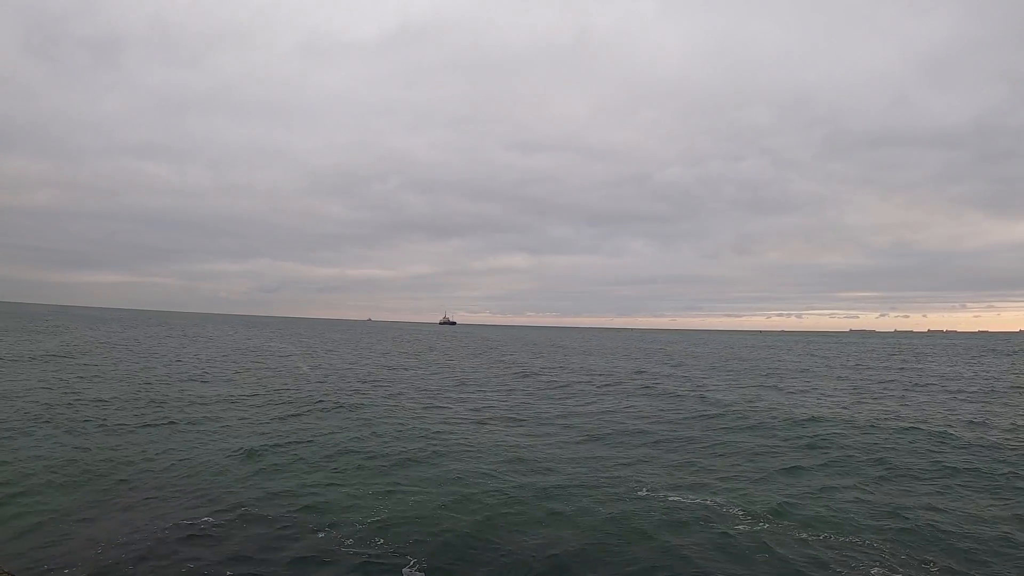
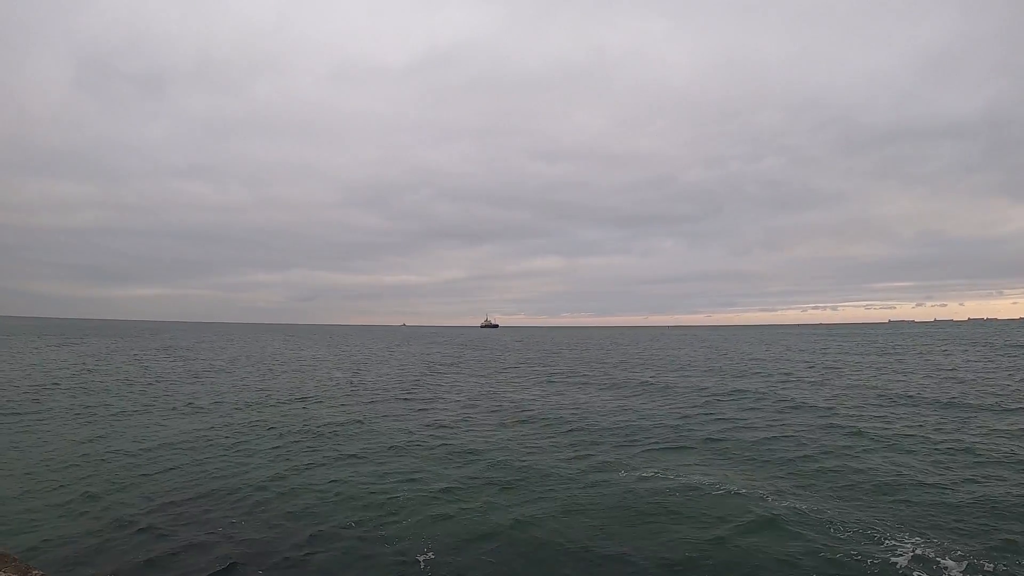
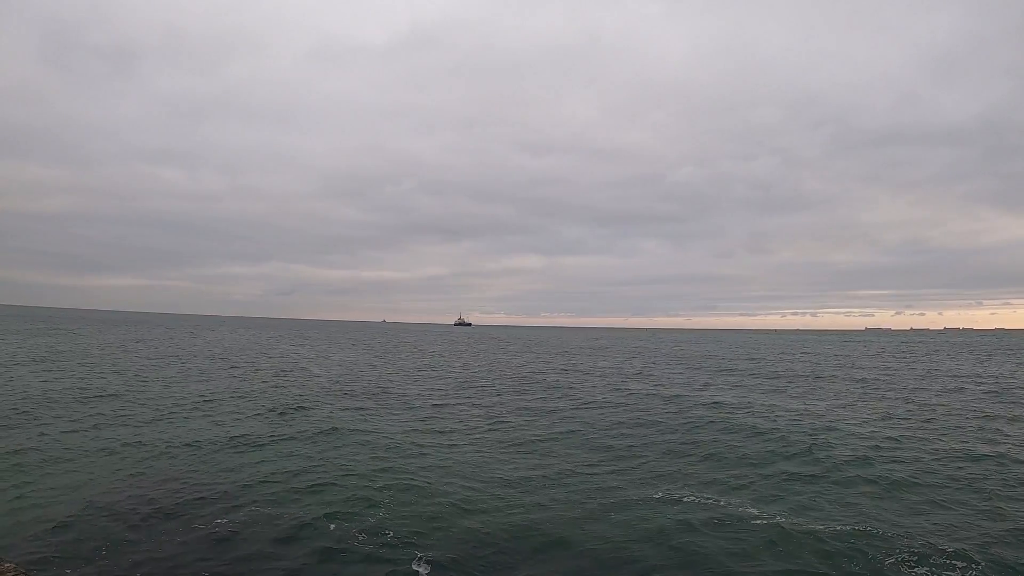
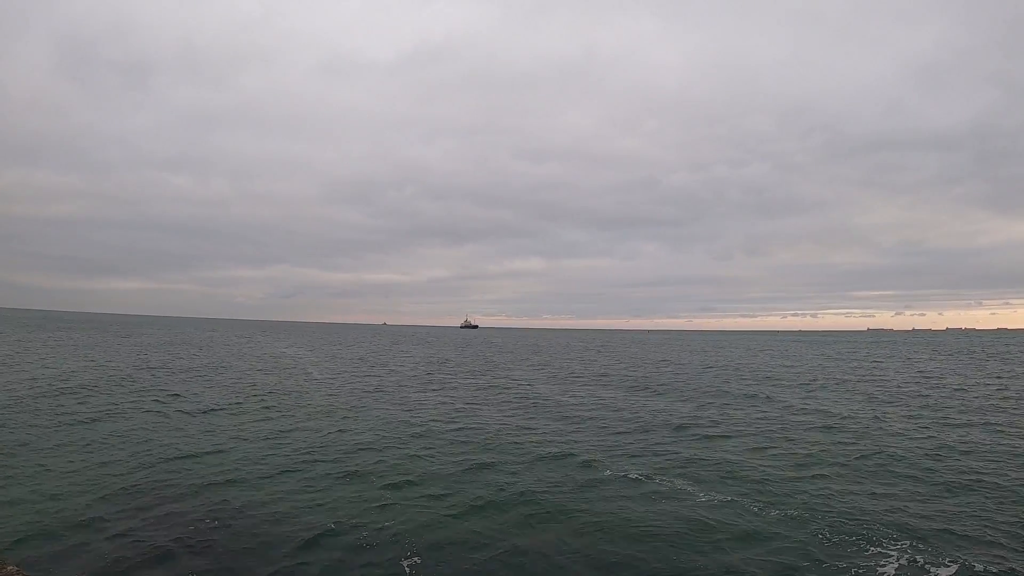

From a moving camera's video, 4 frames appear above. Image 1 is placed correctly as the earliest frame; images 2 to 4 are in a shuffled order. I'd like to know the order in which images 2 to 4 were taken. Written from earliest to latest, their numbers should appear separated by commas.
3, 4, 2
